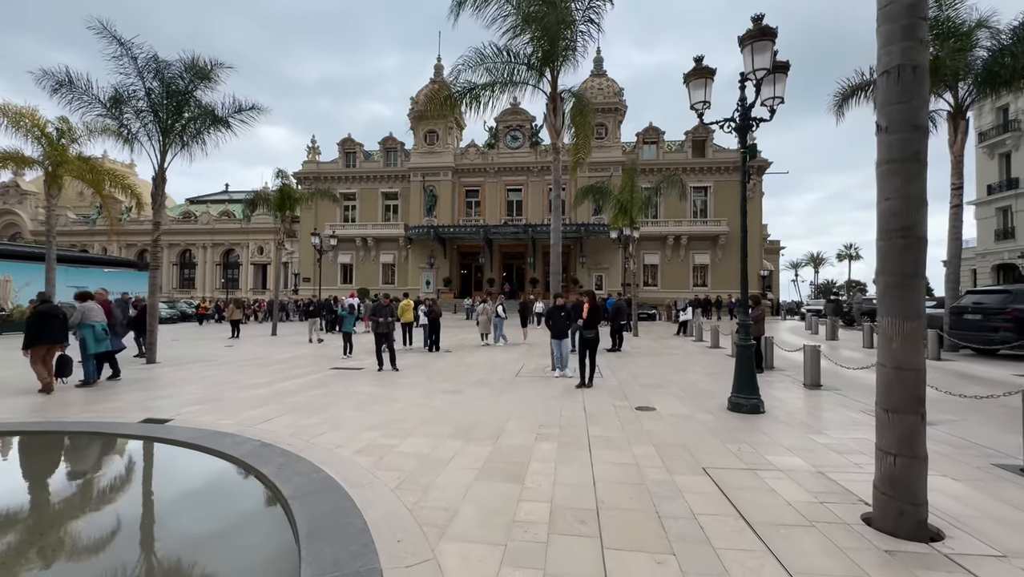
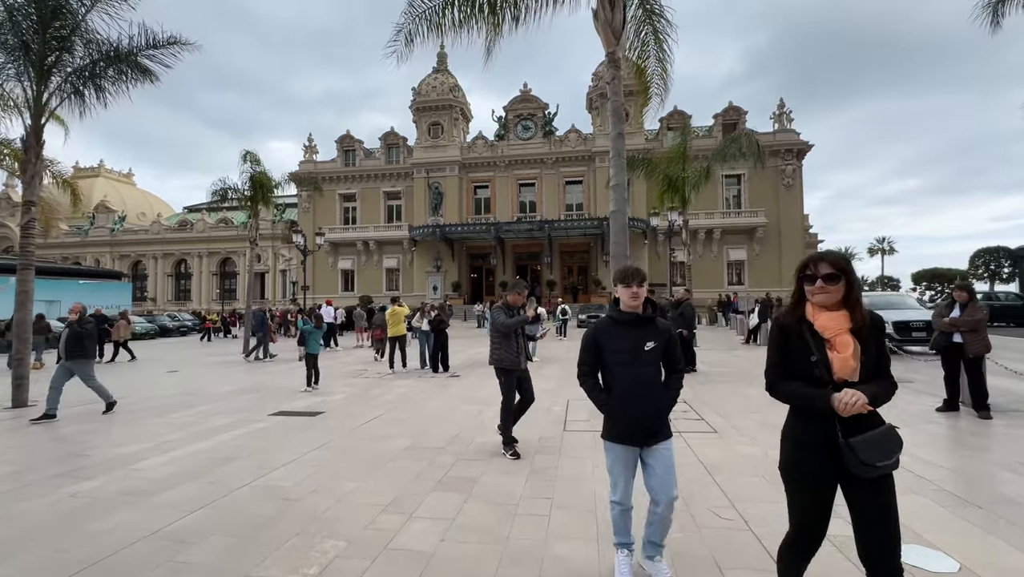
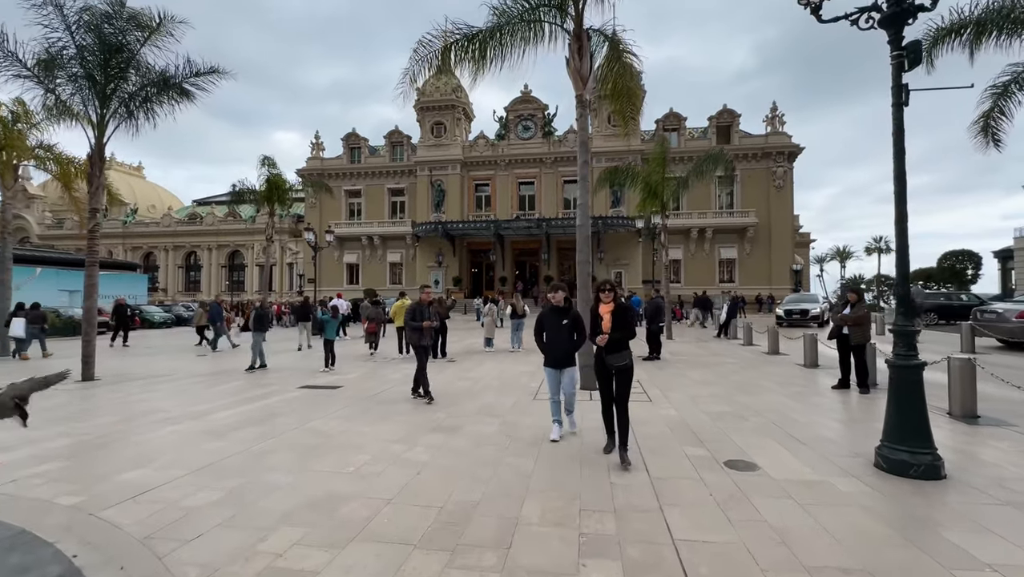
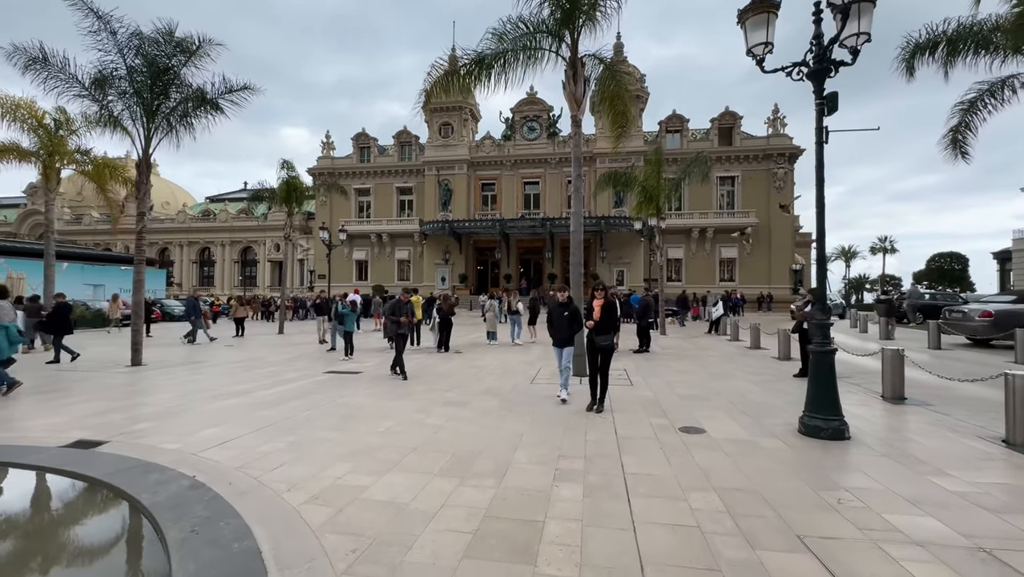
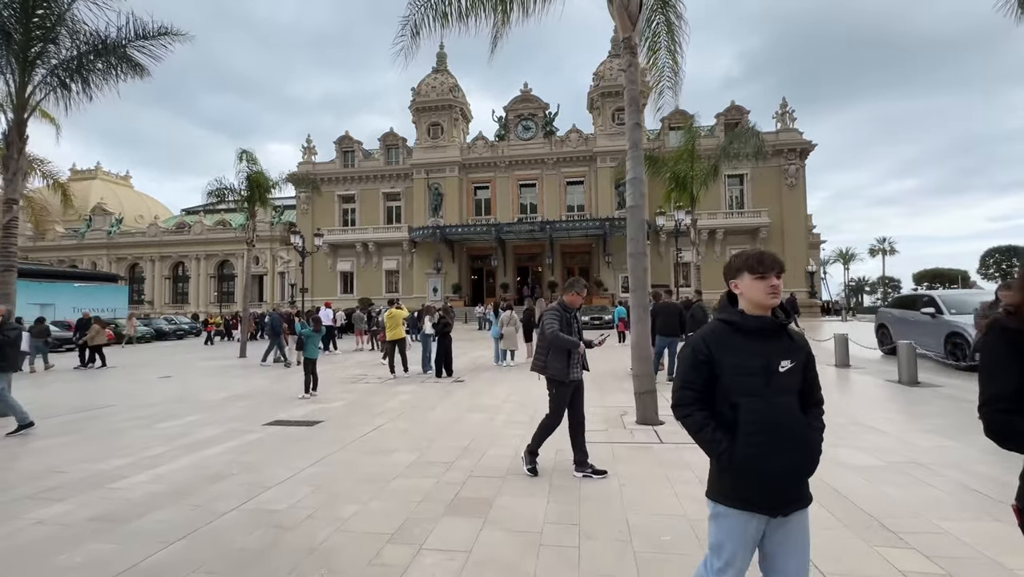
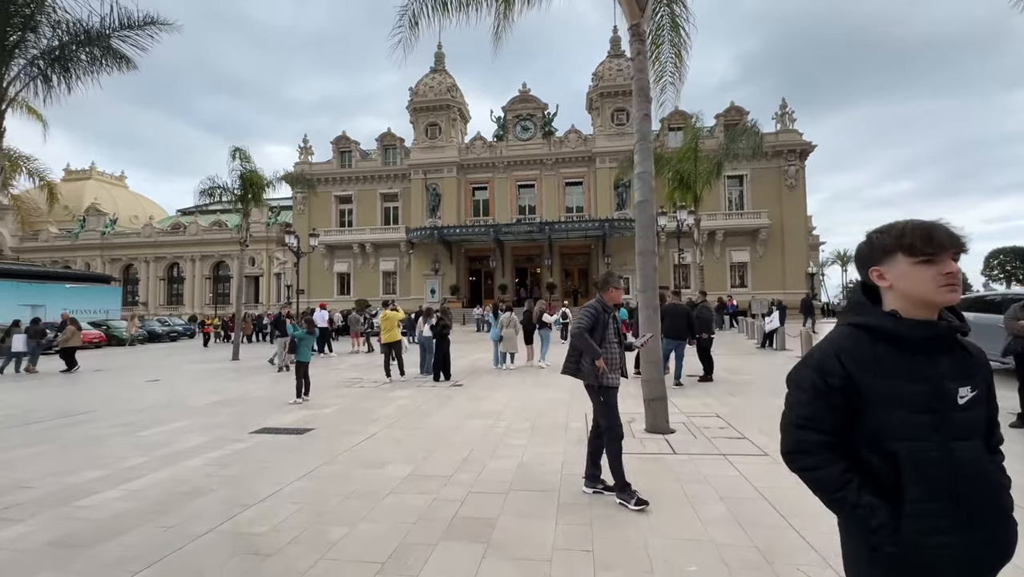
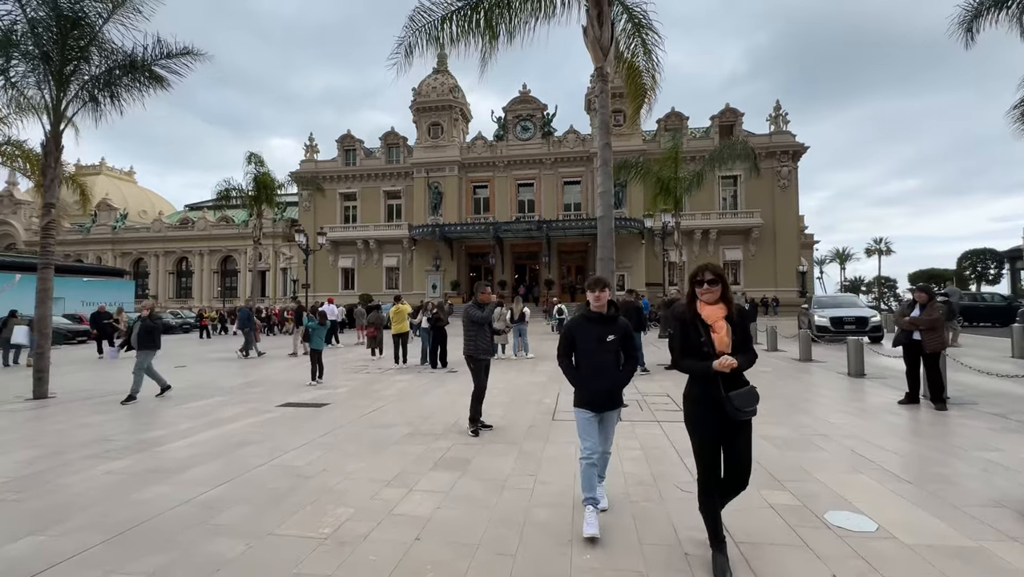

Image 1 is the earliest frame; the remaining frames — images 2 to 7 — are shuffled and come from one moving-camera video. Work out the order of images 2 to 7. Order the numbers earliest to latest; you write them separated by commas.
4, 3, 7, 2, 5, 6
